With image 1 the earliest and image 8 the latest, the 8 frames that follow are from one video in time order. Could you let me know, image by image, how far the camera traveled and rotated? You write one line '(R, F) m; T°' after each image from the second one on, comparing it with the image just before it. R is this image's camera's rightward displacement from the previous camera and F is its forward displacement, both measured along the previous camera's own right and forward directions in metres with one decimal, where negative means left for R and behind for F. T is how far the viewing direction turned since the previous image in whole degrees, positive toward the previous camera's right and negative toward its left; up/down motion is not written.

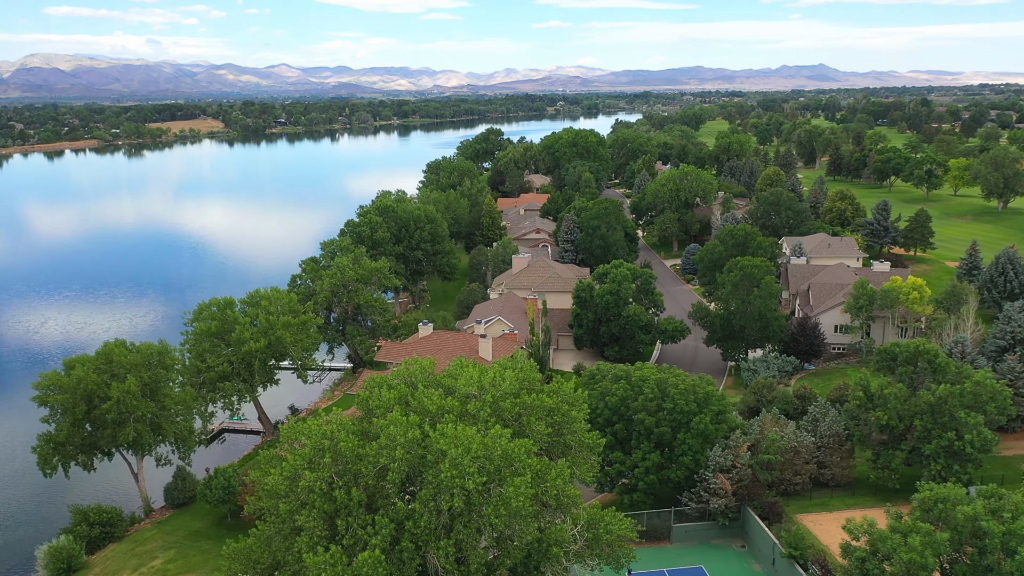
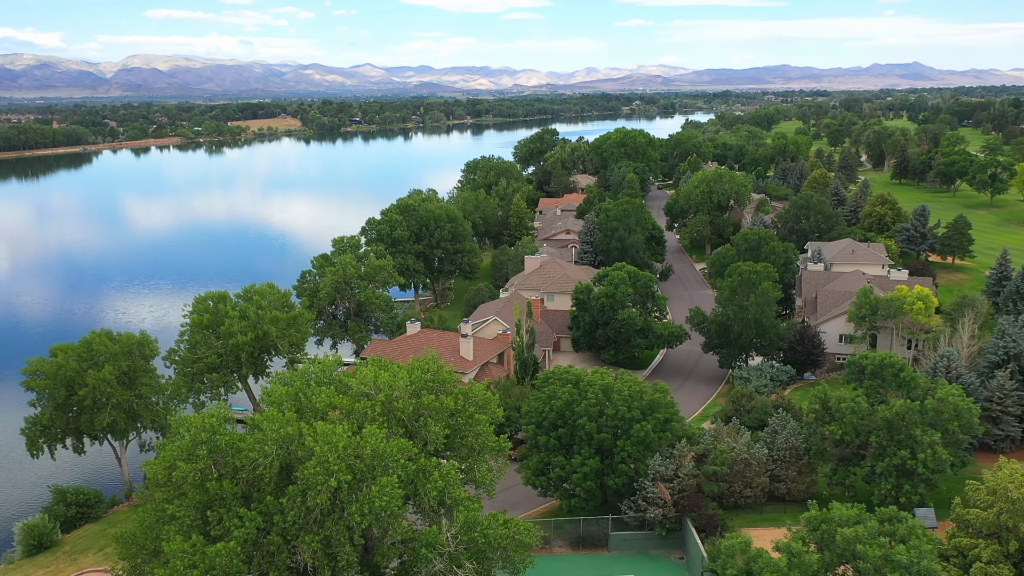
(+4.6, +0.2) m; -5°
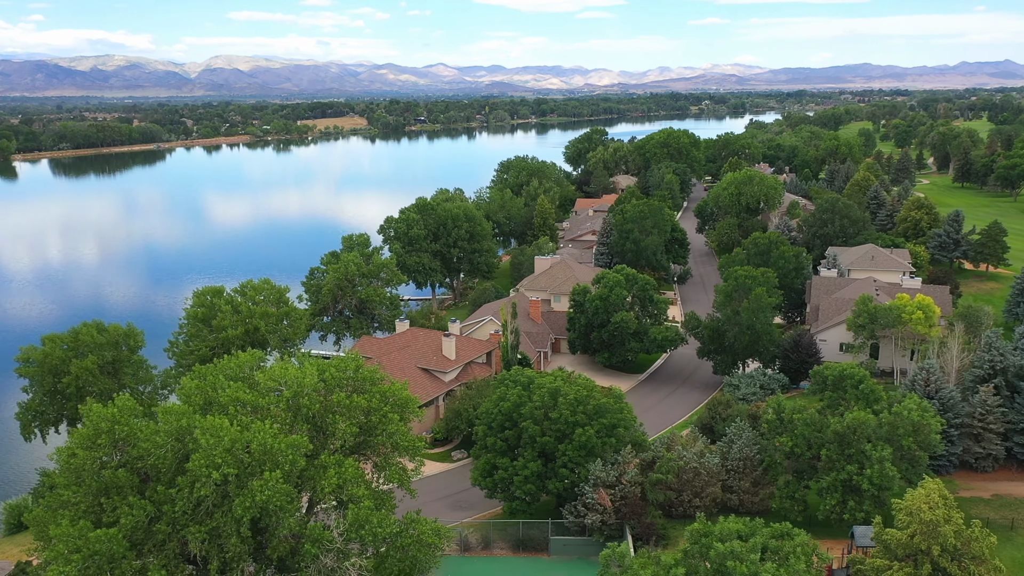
(+4.2, +0.2) m; -5°
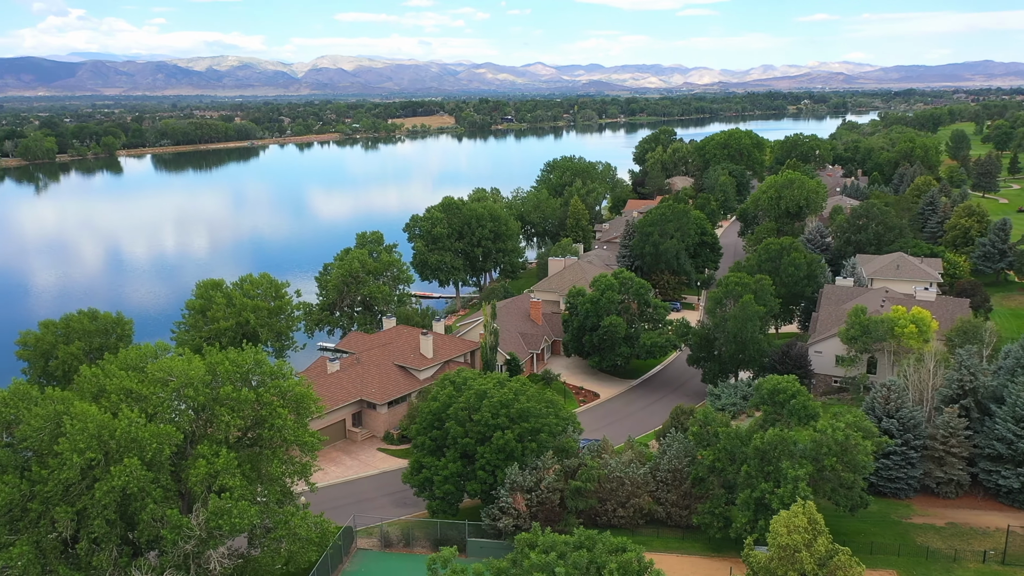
(+5.7, +0.3) m; -7°
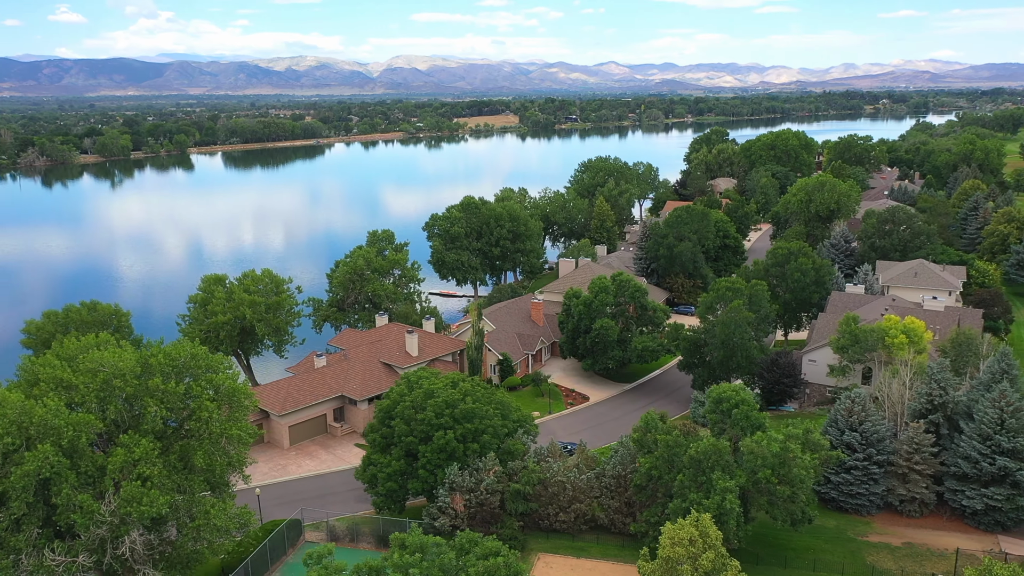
(+4.2, +0.2) m; -5°
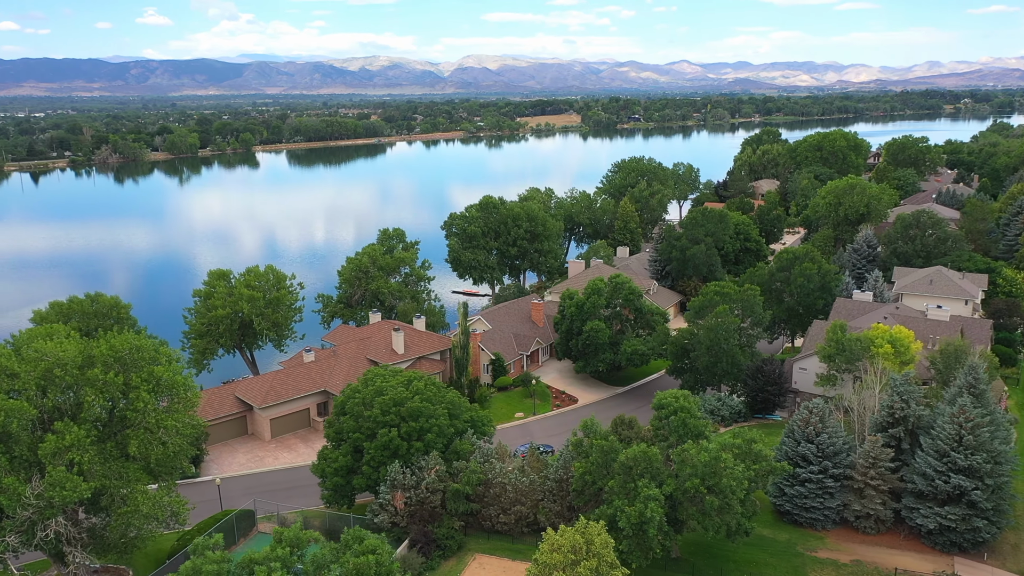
(+4.1, +0.2) m; -5°
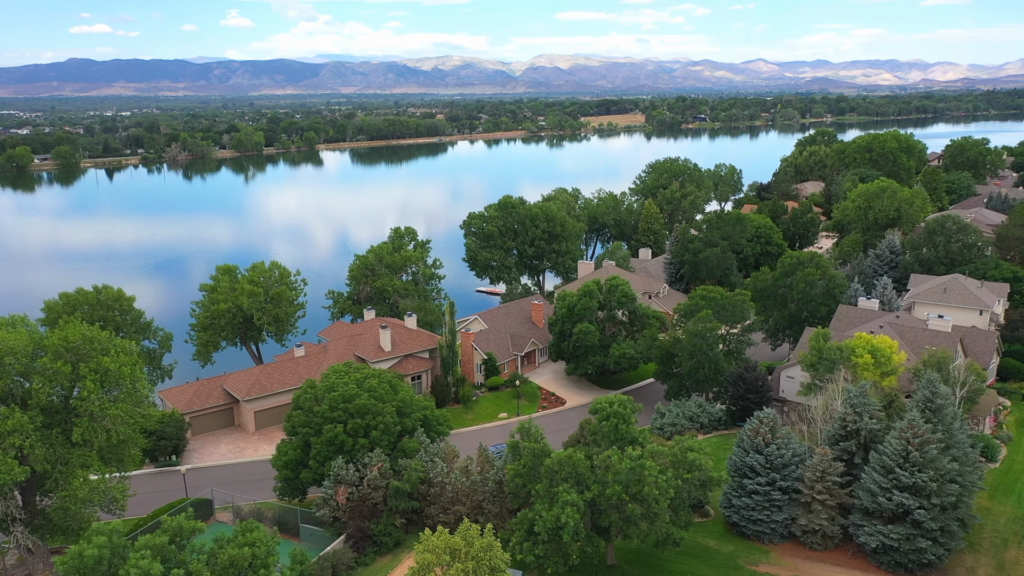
(+4.1, +0.2) m; -5°
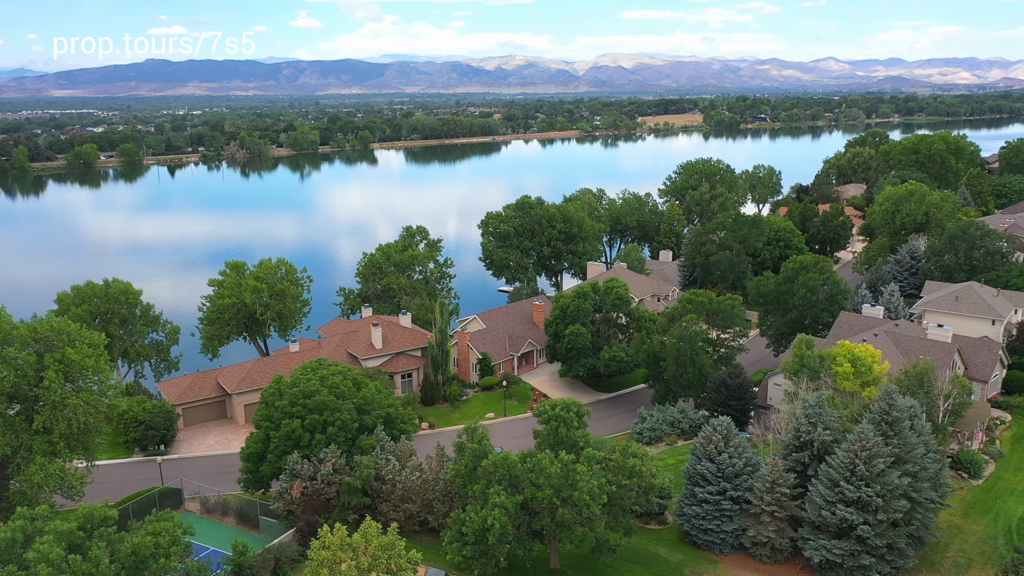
(+3.6, +0.2) m; -4°
